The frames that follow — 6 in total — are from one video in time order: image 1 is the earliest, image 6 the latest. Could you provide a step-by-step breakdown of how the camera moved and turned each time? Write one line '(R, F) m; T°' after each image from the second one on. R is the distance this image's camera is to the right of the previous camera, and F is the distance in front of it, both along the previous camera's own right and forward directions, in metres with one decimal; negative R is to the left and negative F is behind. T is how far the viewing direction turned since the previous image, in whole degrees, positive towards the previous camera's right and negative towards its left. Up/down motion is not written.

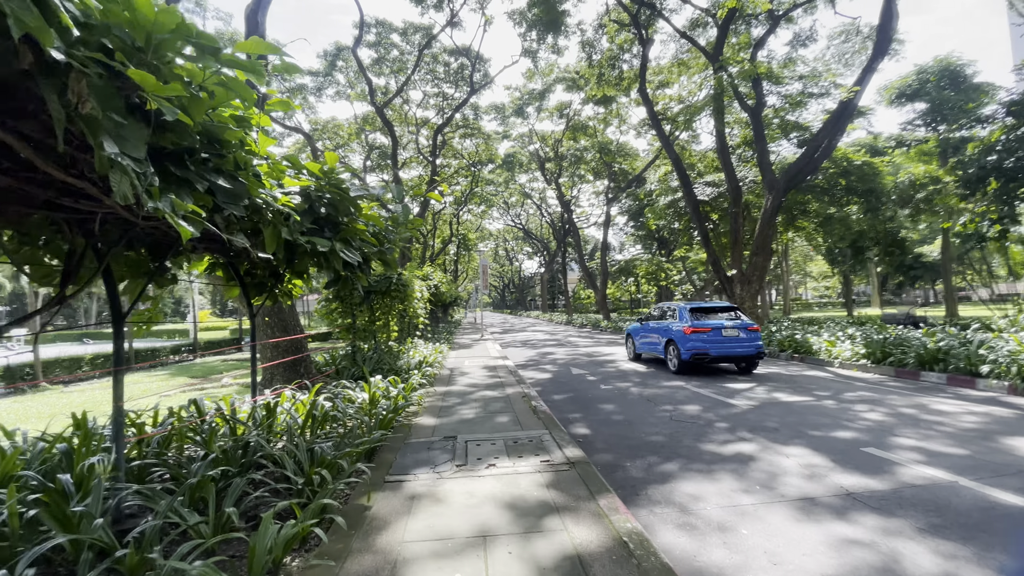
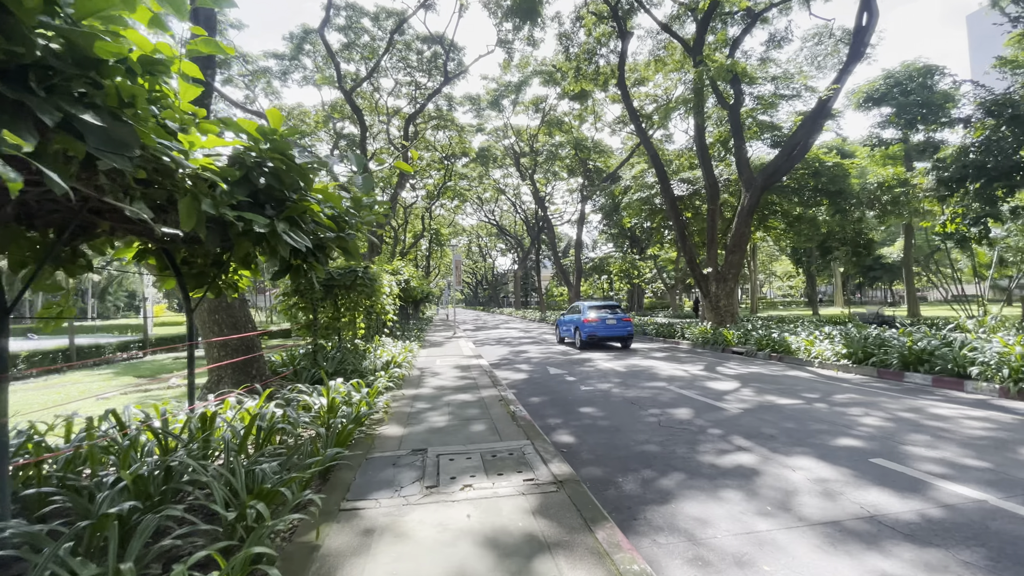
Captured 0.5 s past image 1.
(-0.1, +0.6) m; +3°
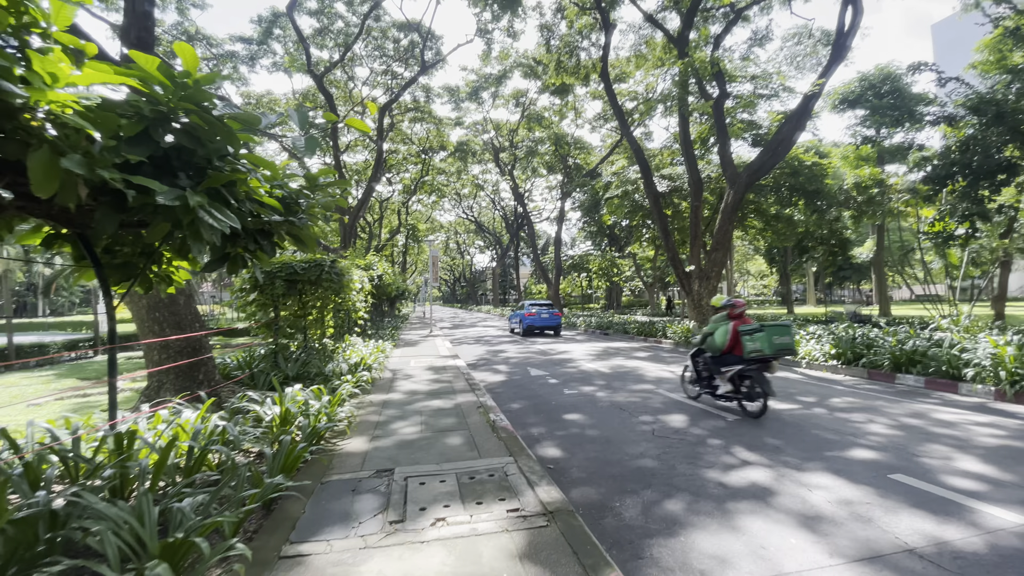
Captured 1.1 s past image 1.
(0.0, +0.6) m; +3°
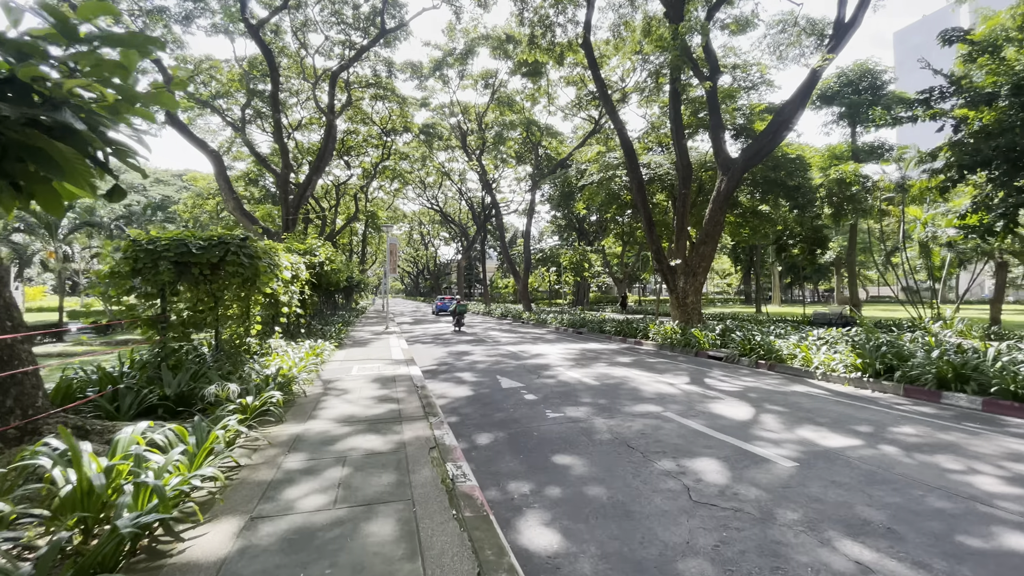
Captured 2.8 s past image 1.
(-0.1, +2.0) m; +4°
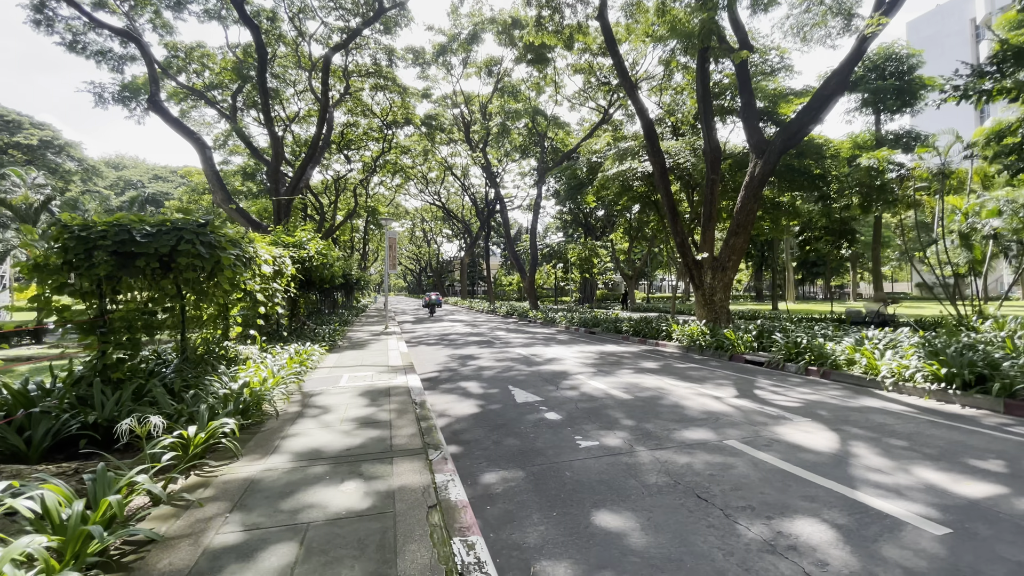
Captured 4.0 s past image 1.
(-0.2, +1.3) m; 0°
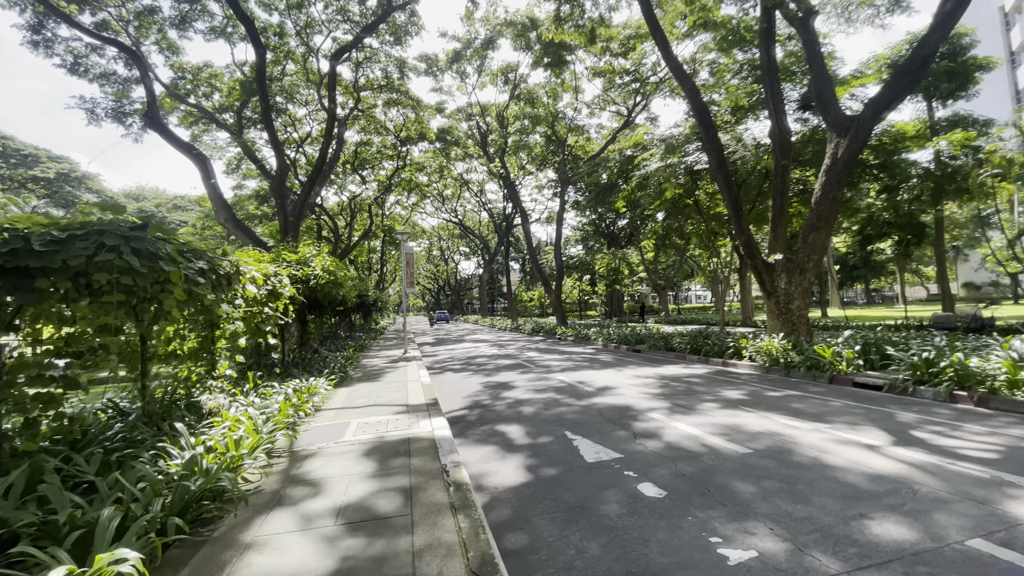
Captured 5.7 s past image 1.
(-0.5, +1.9) m; -2°
